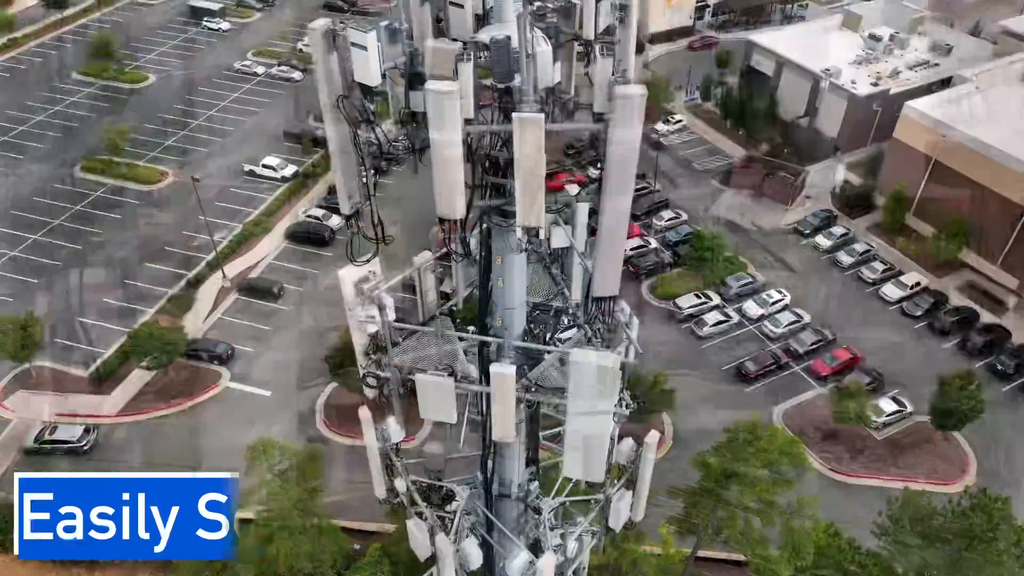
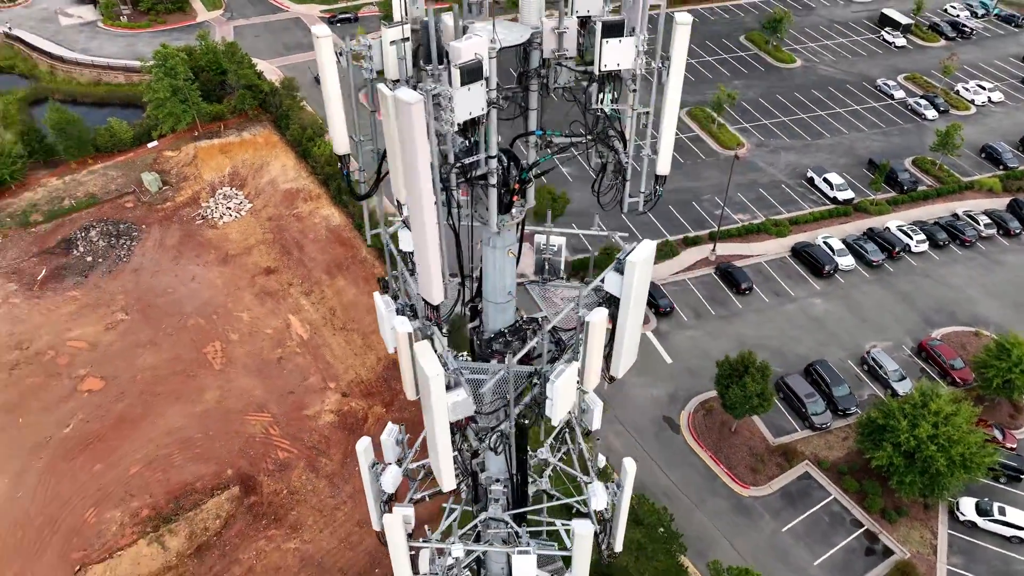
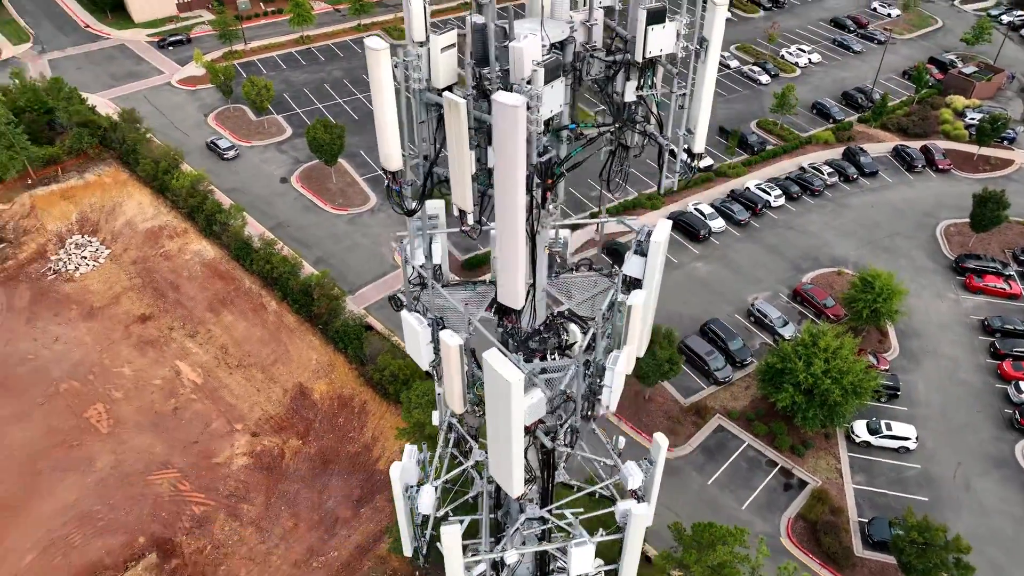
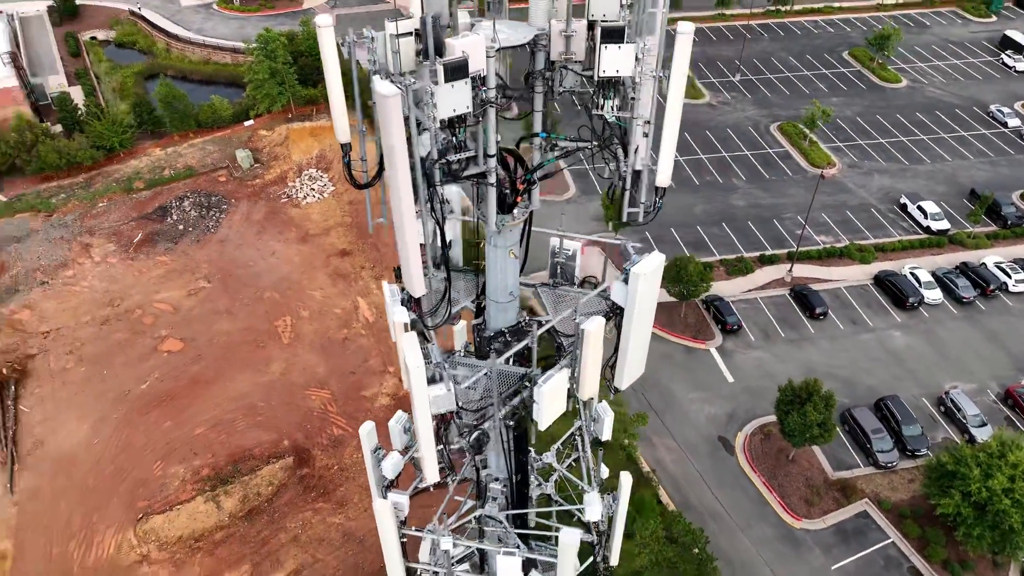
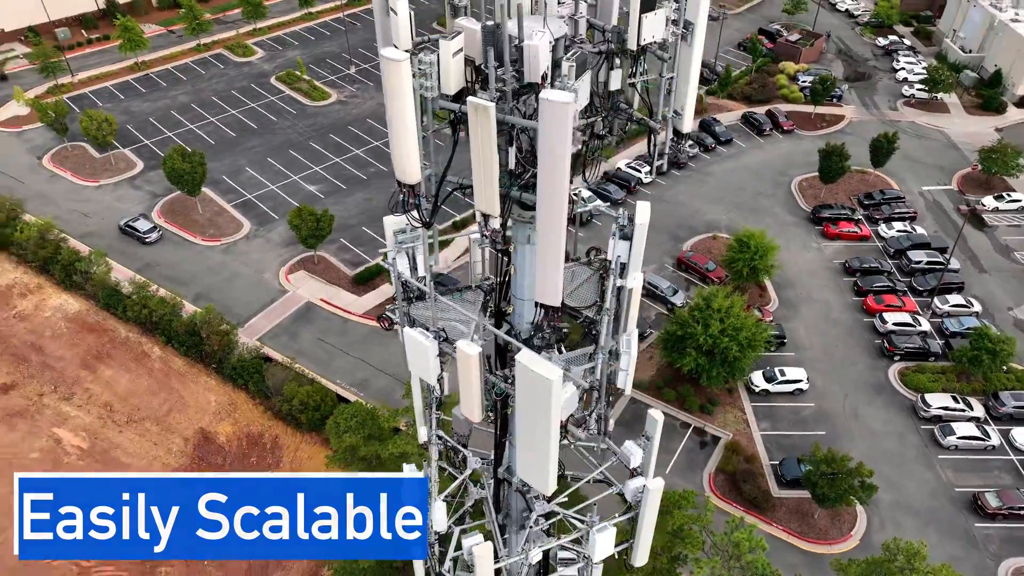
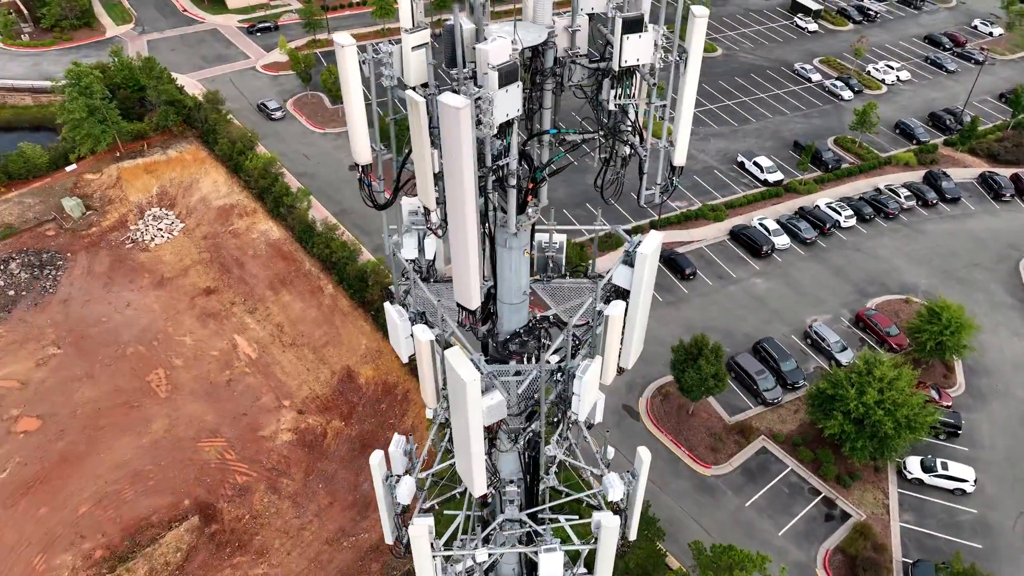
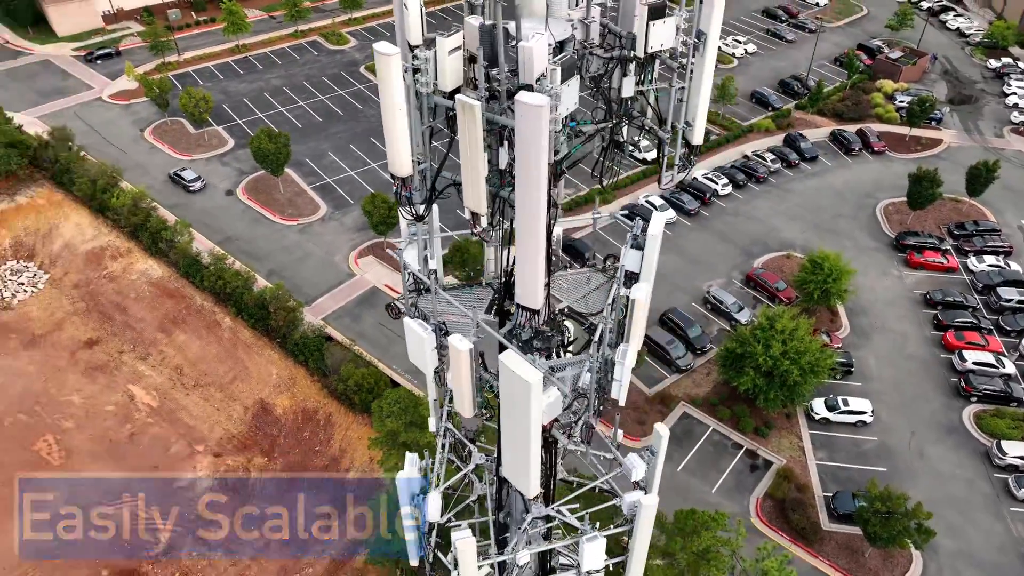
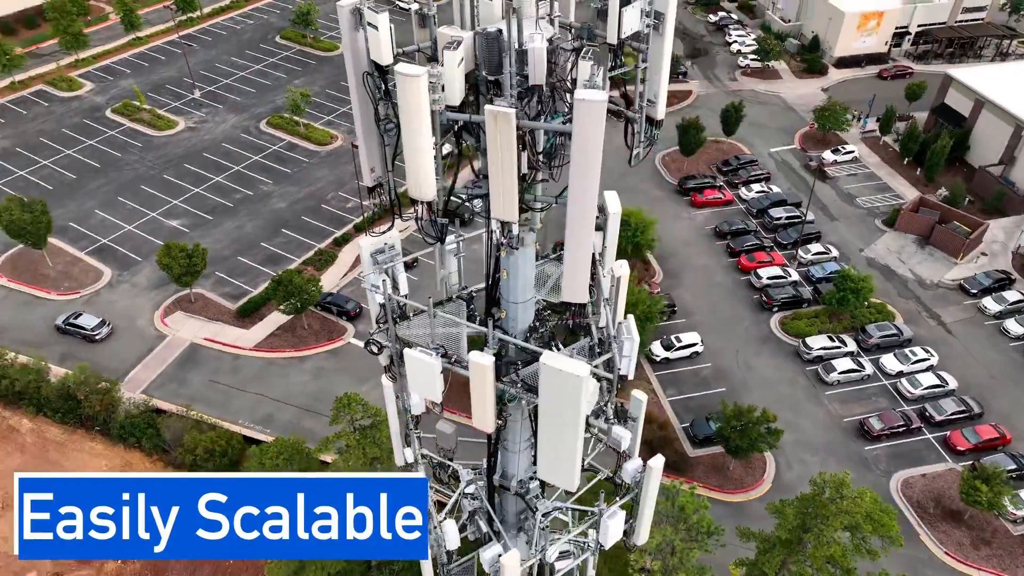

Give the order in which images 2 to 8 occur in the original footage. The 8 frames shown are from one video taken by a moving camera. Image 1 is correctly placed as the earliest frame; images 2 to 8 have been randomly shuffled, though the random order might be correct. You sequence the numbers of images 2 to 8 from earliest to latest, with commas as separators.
8, 5, 7, 3, 6, 2, 4
